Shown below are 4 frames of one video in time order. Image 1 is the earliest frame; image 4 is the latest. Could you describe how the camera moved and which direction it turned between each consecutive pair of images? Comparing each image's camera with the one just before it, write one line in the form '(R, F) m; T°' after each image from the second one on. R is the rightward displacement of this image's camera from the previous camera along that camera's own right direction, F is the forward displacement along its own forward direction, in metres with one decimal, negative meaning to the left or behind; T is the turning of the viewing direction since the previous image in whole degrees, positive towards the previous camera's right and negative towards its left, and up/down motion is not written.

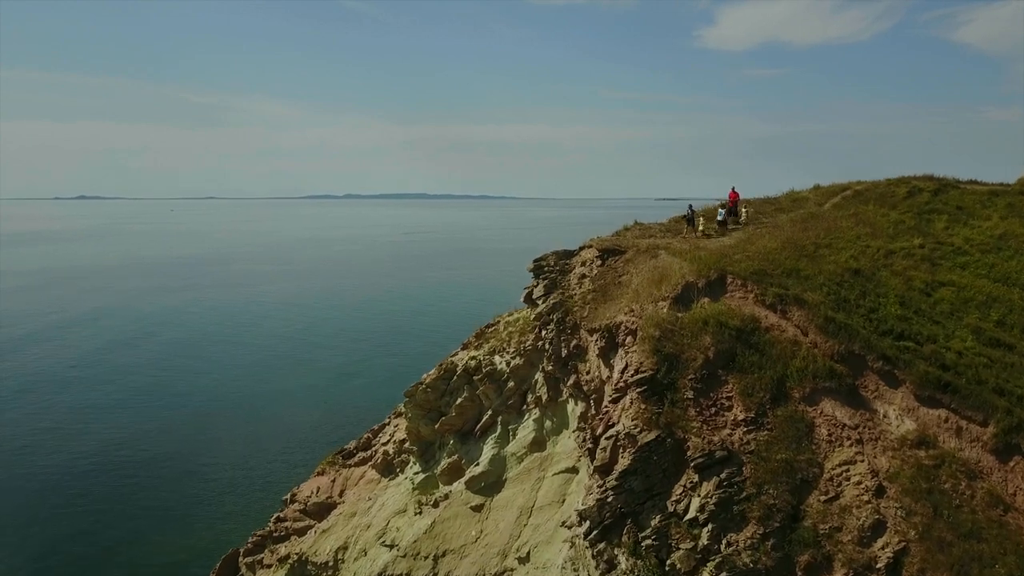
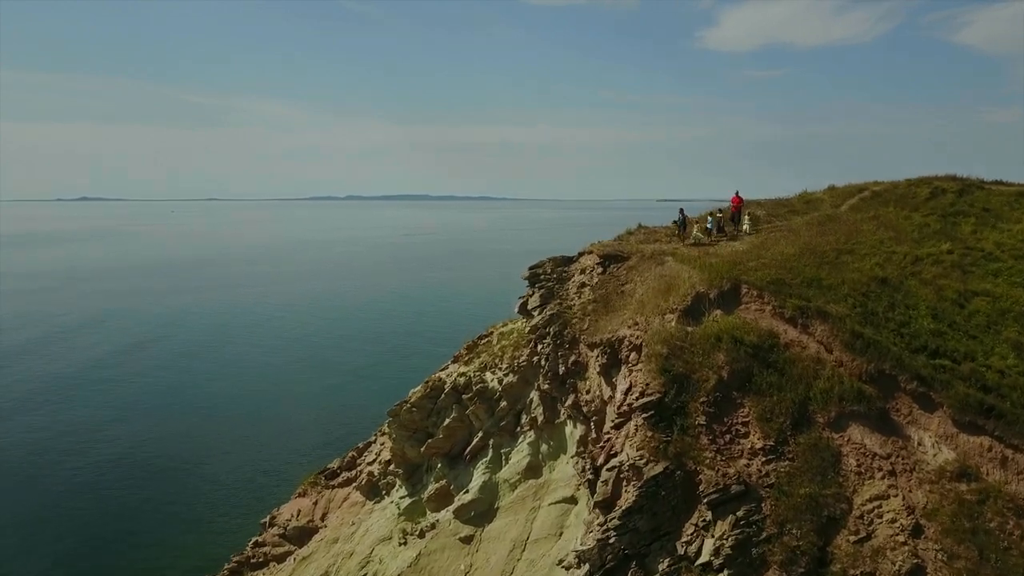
(+0.3, +2.1) m; 0°
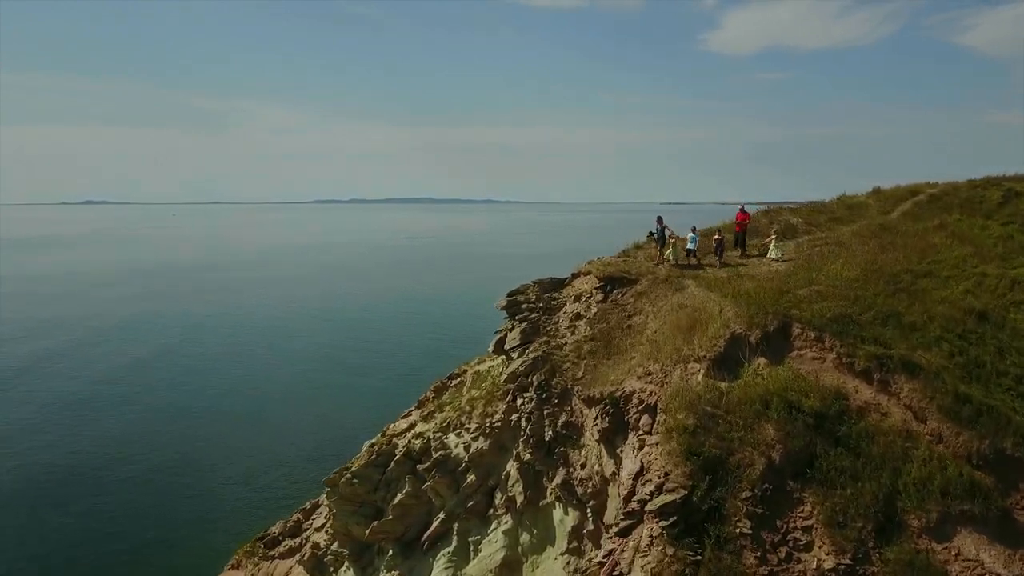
(+0.8, +5.5) m; 0°
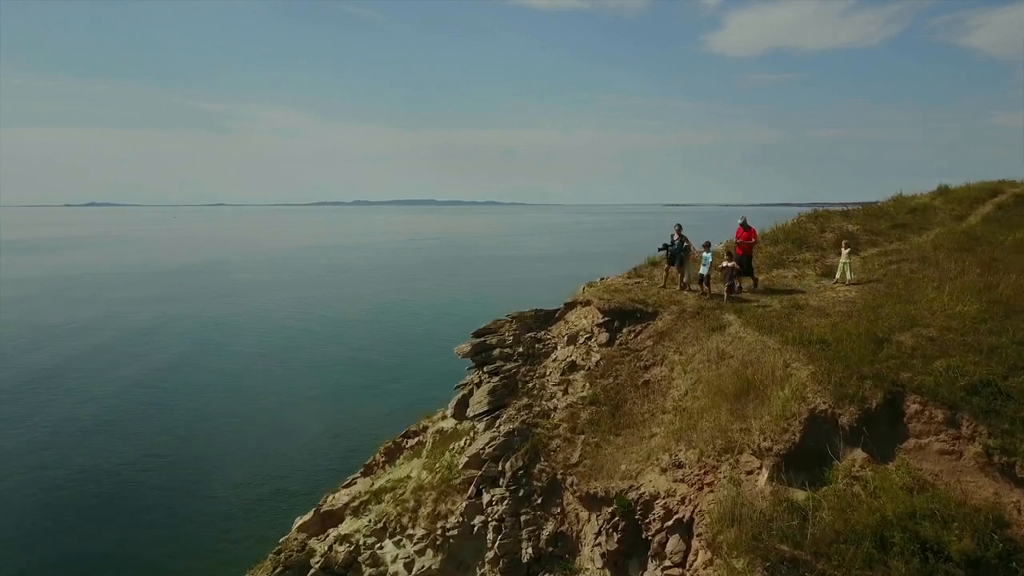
(+0.6, +5.4) m; 0°
